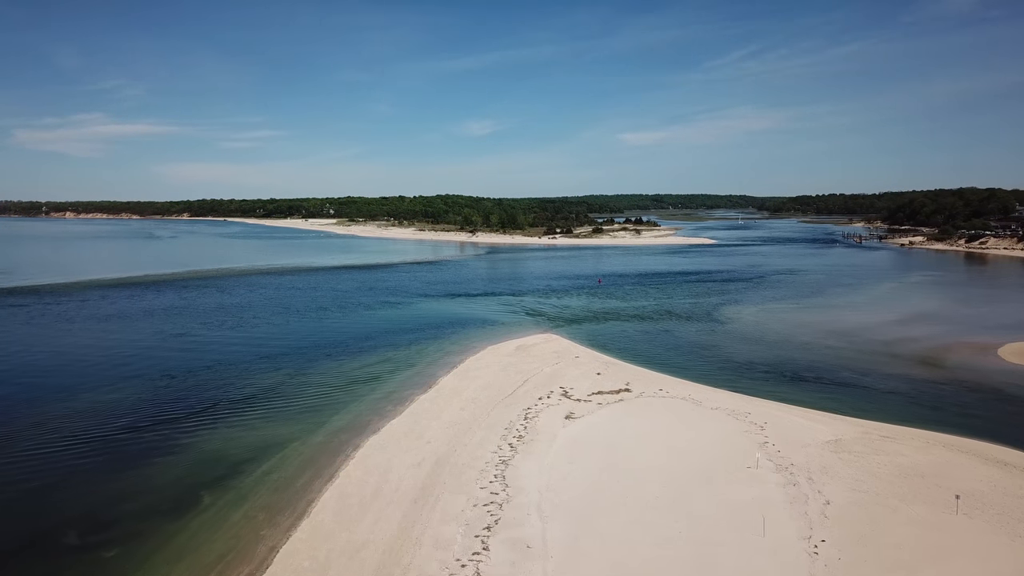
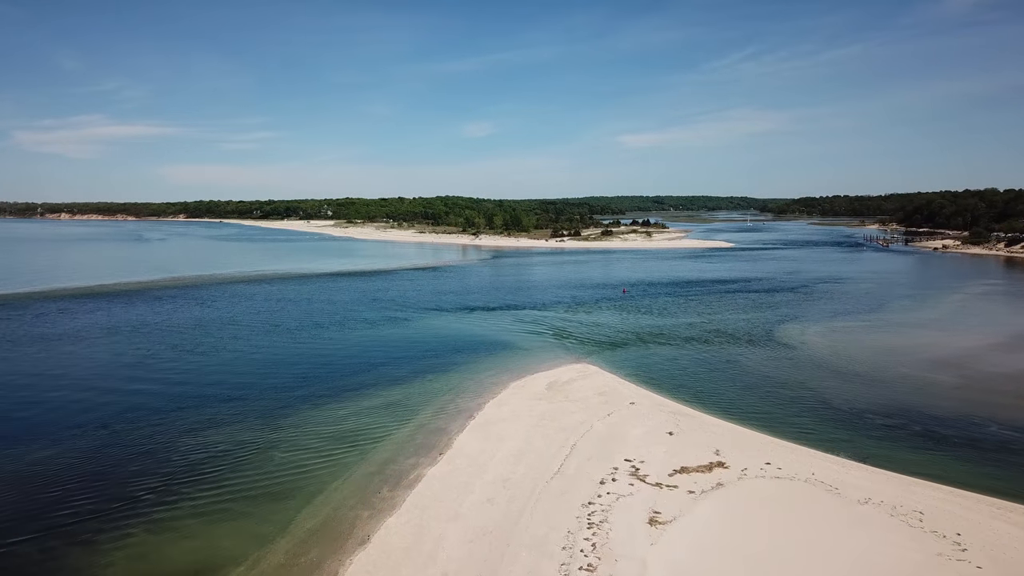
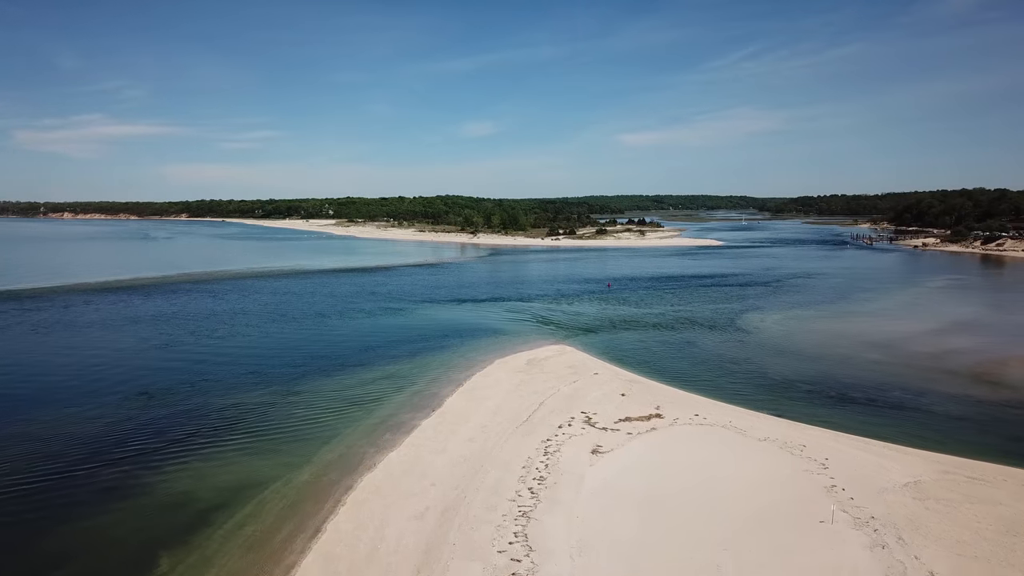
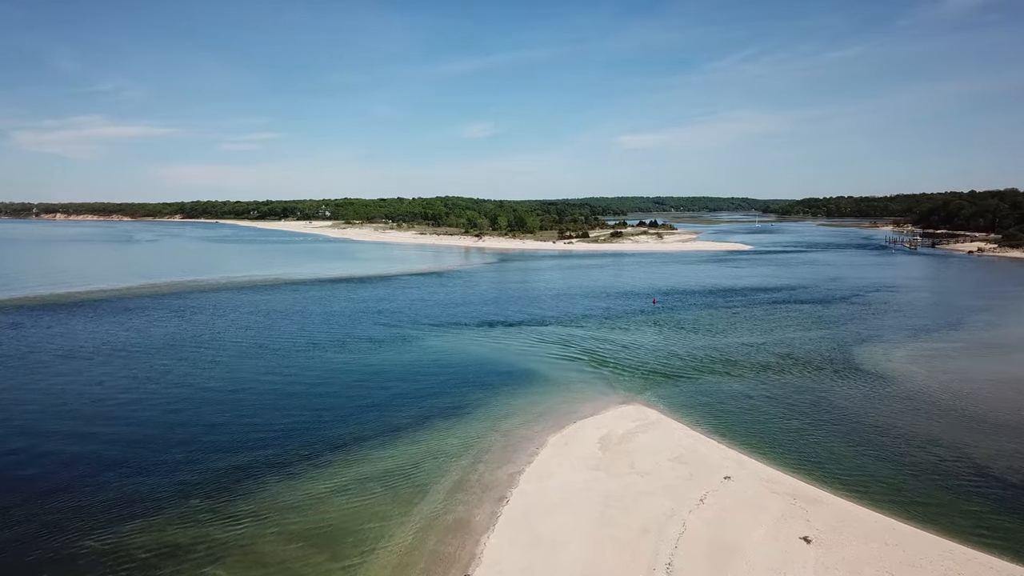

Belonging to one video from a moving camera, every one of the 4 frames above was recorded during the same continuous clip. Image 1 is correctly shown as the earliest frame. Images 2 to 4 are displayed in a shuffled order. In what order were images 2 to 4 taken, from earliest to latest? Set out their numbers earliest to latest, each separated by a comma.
3, 2, 4
